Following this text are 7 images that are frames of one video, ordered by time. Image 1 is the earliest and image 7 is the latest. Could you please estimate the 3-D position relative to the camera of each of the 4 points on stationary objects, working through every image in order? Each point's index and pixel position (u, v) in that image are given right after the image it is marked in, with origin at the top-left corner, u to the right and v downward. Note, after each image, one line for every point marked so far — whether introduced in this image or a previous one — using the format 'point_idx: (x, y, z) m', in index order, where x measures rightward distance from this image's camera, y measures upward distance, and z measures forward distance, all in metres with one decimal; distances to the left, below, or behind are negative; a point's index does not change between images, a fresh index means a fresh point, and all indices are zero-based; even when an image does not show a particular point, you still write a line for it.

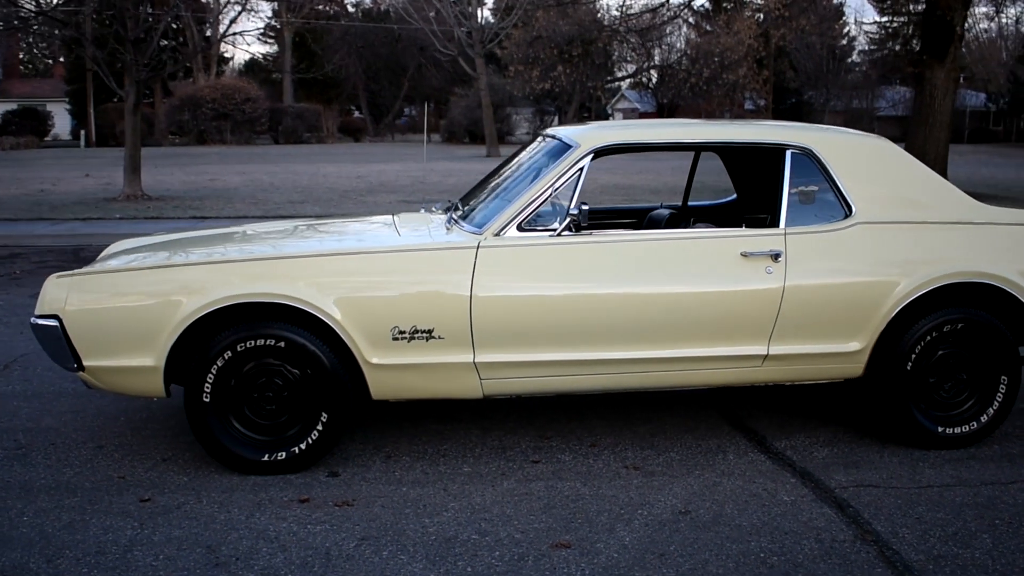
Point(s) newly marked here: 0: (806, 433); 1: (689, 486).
0: (+1.4, -0.7, +5.1) m
1: (+0.7, -0.8, +4.4) m
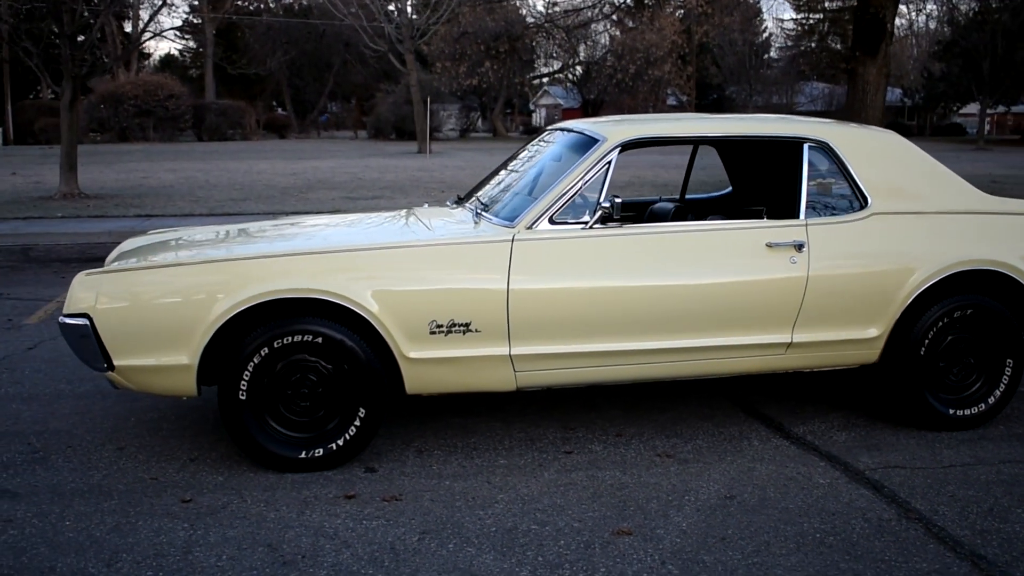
0: (+1.5, -0.6, +5.2) m
1: (+0.9, -0.8, +4.5) m
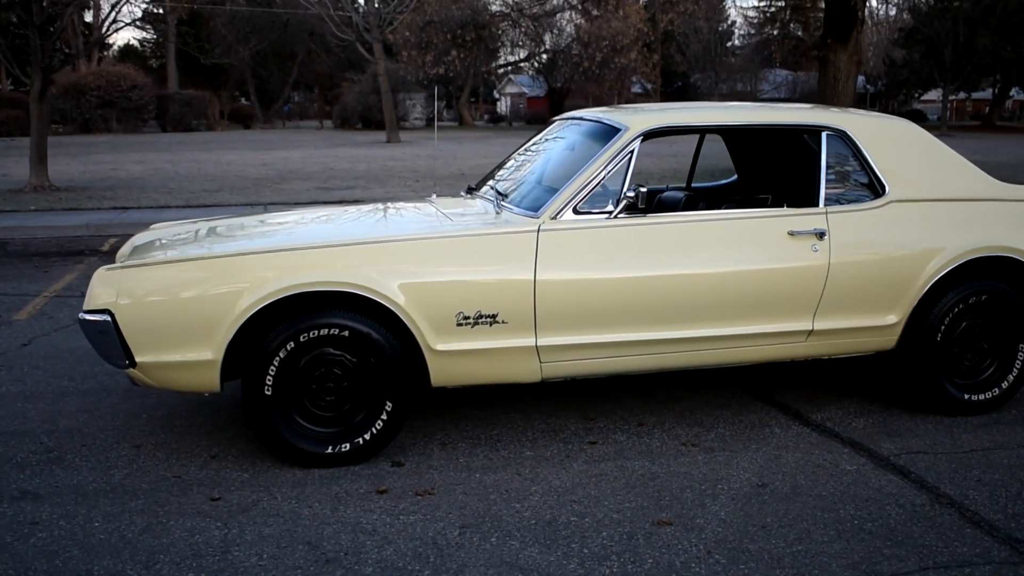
0: (+1.6, -0.6, +5.2) m
1: (+1.0, -0.7, +4.5) m
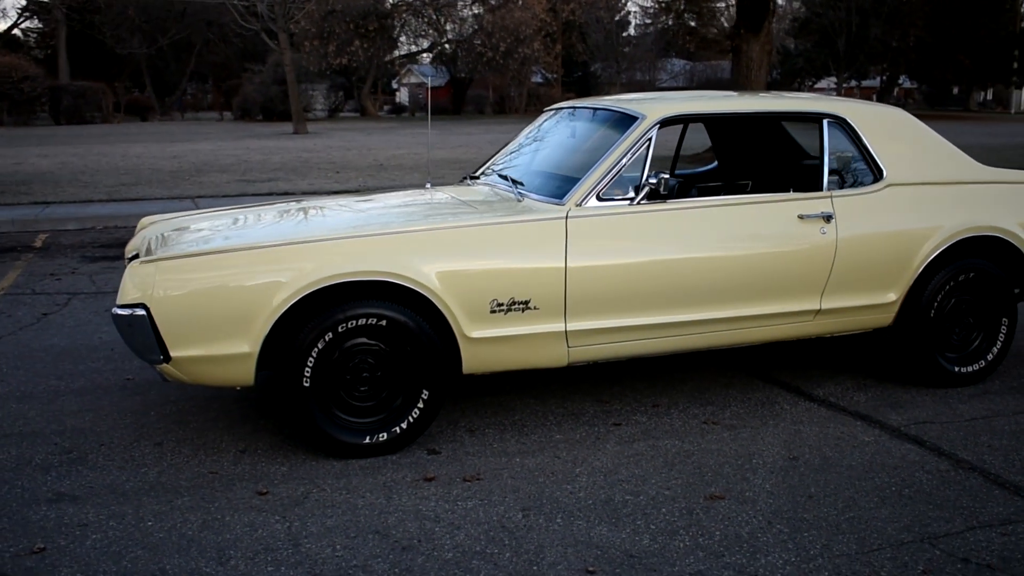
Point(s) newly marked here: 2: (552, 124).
0: (+1.6, -0.5, +5.5) m
1: (+1.1, -0.6, +4.6) m
2: (+0.1, +0.8, +5.7) m
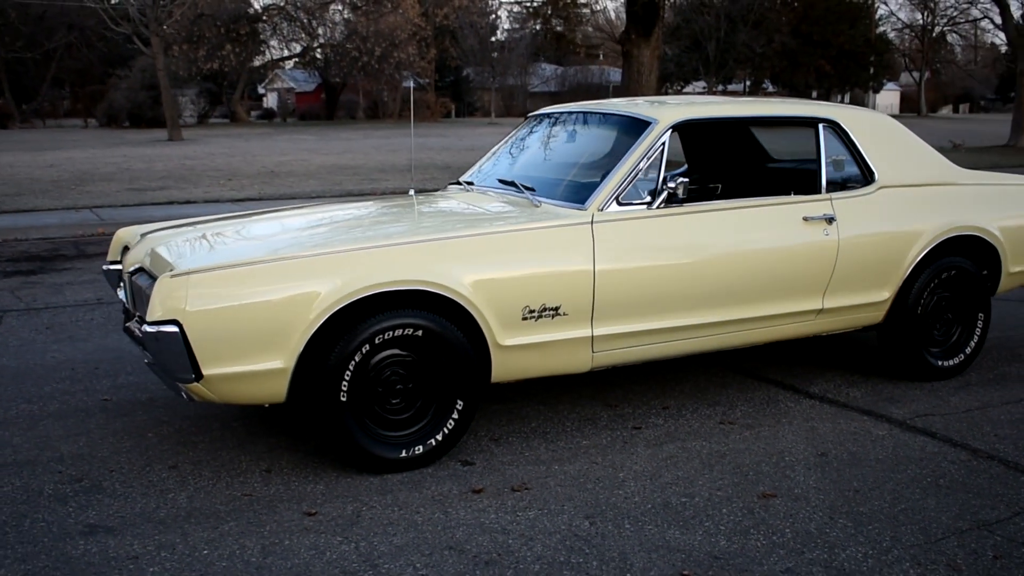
0: (+1.6, -0.5, +5.6) m
1: (+1.3, -0.6, +4.7) m
2: (0.0, +0.7, +5.6) m
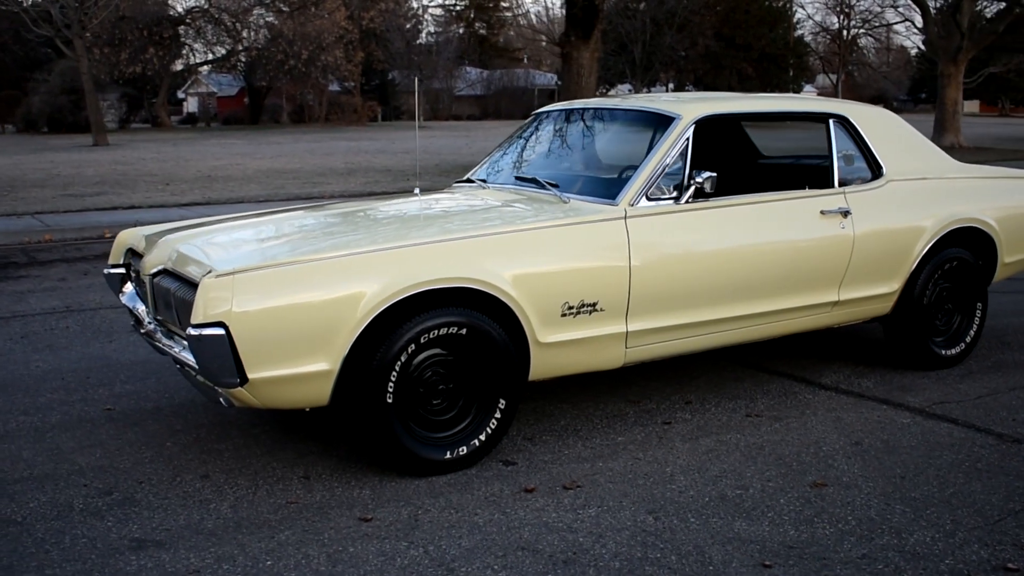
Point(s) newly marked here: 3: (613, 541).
0: (+1.7, -0.4, +5.7) m
1: (+1.4, -0.6, +4.8) m
2: (+0.1, +0.8, +5.6) m
3: (+0.3, -0.8, +3.5) m
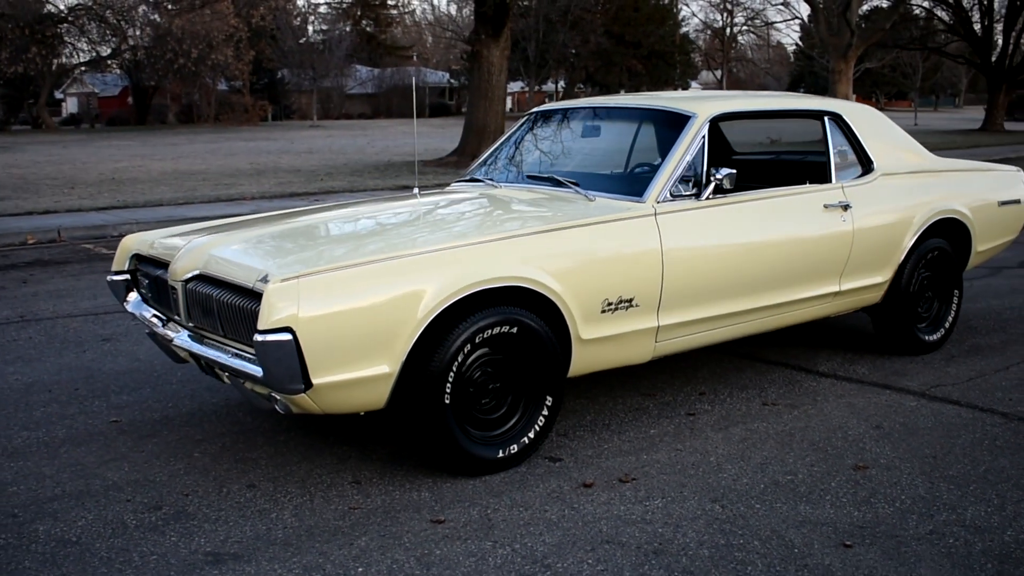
0: (+1.7, -0.4, +5.9) m
1: (+1.5, -0.6, +5.0) m
2: (+0.1, +0.8, +5.6) m
3: (+0.6, -0.8, +3.6) m
